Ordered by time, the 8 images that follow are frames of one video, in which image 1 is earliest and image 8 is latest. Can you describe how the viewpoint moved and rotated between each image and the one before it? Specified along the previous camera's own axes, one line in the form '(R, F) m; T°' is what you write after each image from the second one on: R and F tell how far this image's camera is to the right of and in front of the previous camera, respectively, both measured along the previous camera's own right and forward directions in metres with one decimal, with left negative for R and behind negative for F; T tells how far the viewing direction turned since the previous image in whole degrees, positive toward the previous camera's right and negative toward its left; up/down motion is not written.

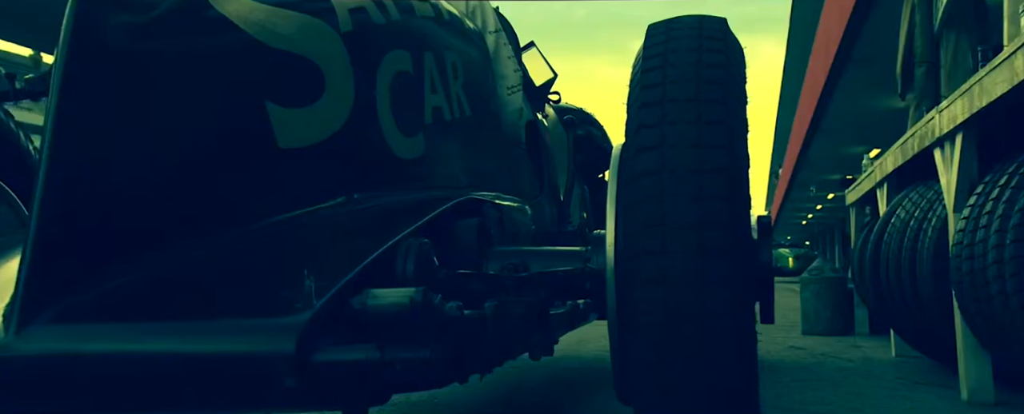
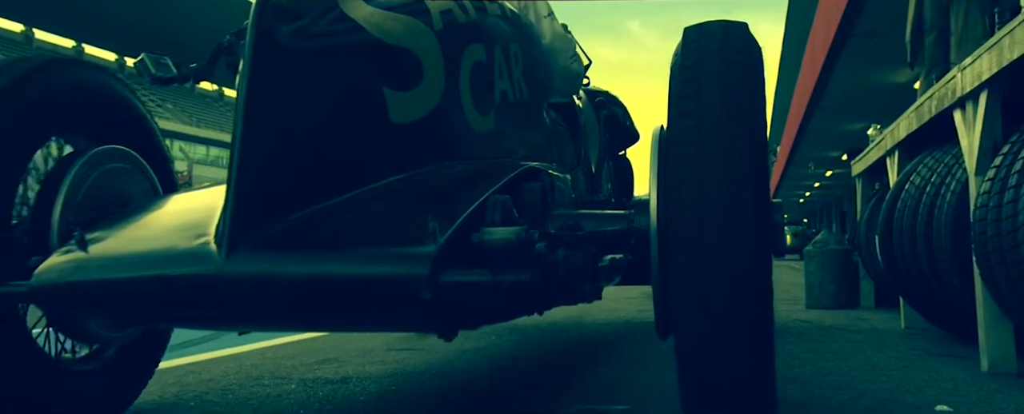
(-0.2, -0.4) m; -1°
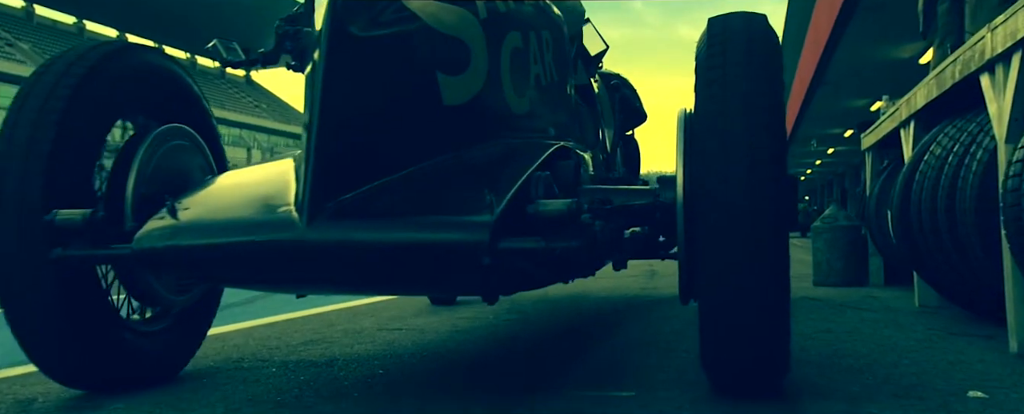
(-0.2, -0.2) m; +1°
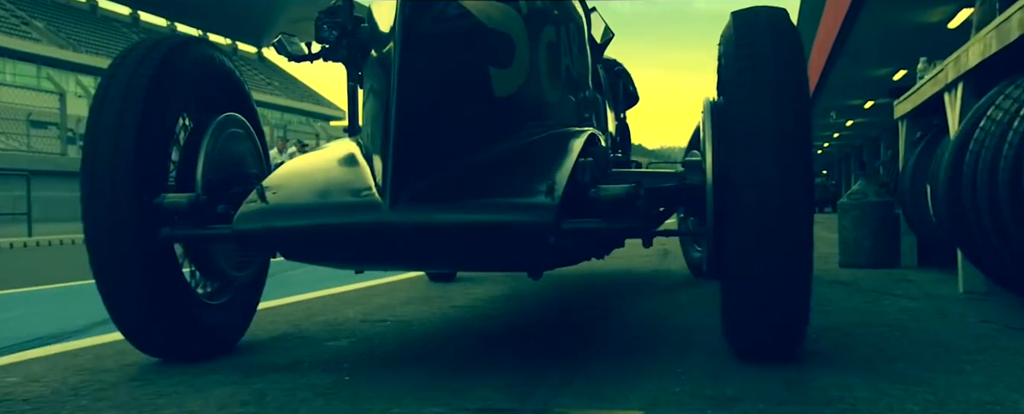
(-0.1, -0.2) m; 0°
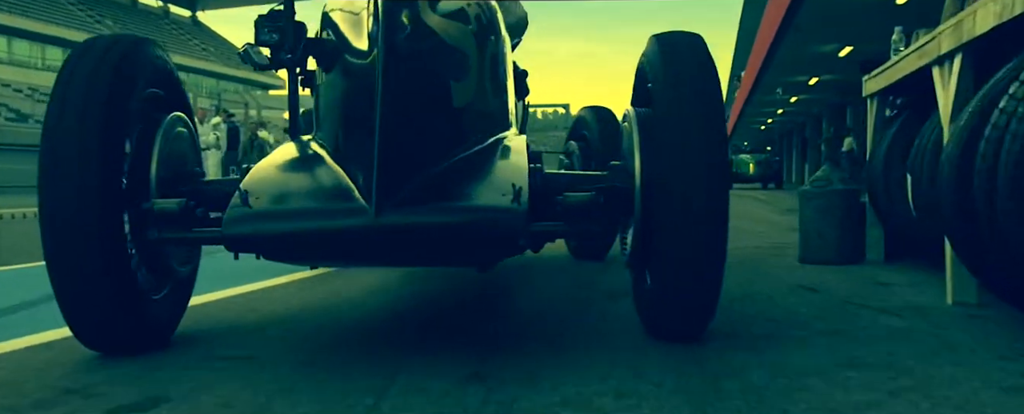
(+0.1, -0.3) m; +3°
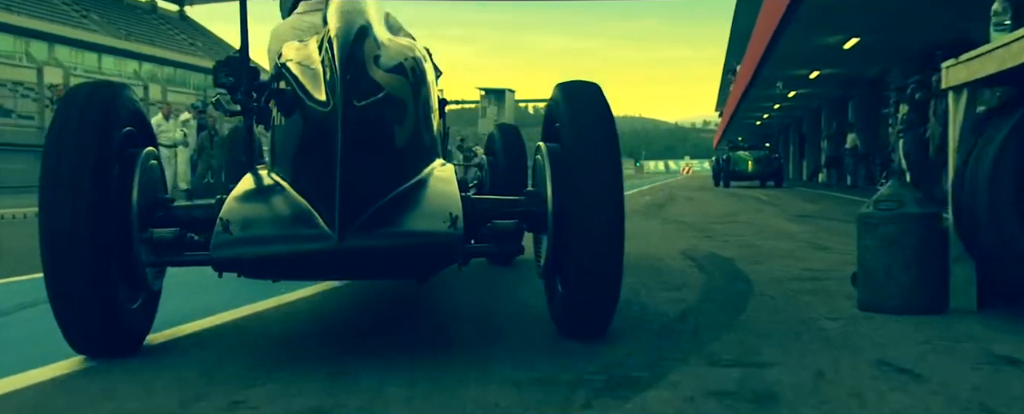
(+0.1, 0.0) m; 0°
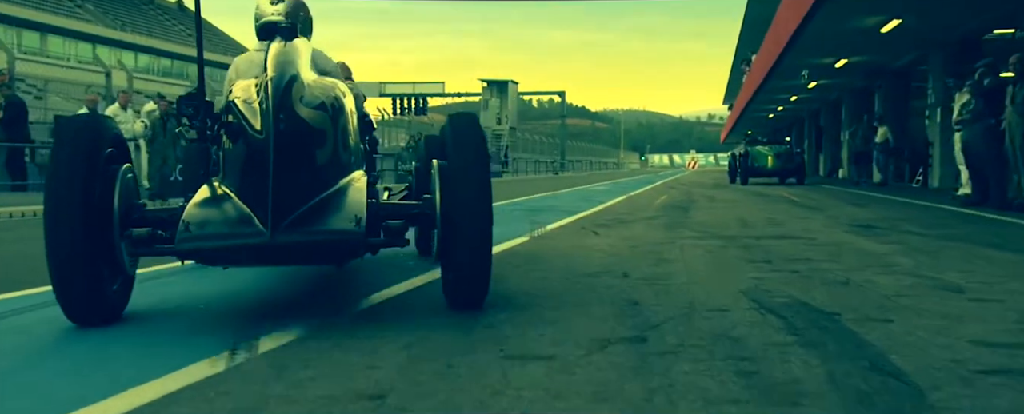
(+0.1, +1.5) m; 0°
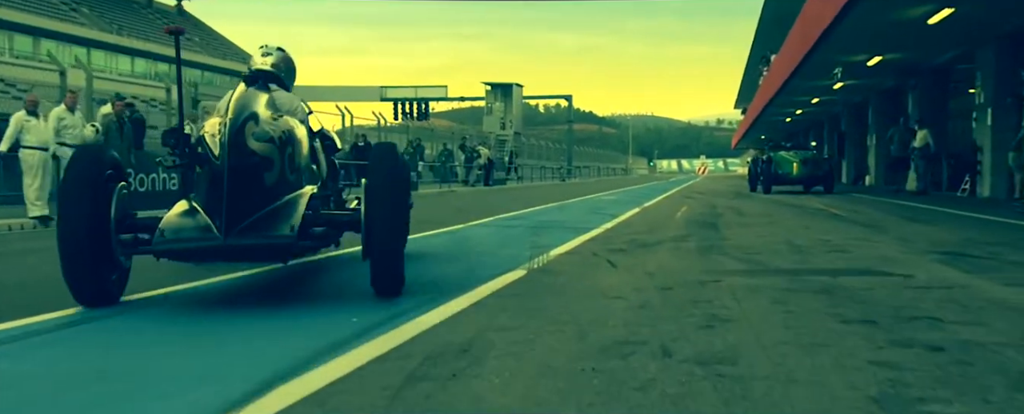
(+0.1, +1.4) m; -1°
